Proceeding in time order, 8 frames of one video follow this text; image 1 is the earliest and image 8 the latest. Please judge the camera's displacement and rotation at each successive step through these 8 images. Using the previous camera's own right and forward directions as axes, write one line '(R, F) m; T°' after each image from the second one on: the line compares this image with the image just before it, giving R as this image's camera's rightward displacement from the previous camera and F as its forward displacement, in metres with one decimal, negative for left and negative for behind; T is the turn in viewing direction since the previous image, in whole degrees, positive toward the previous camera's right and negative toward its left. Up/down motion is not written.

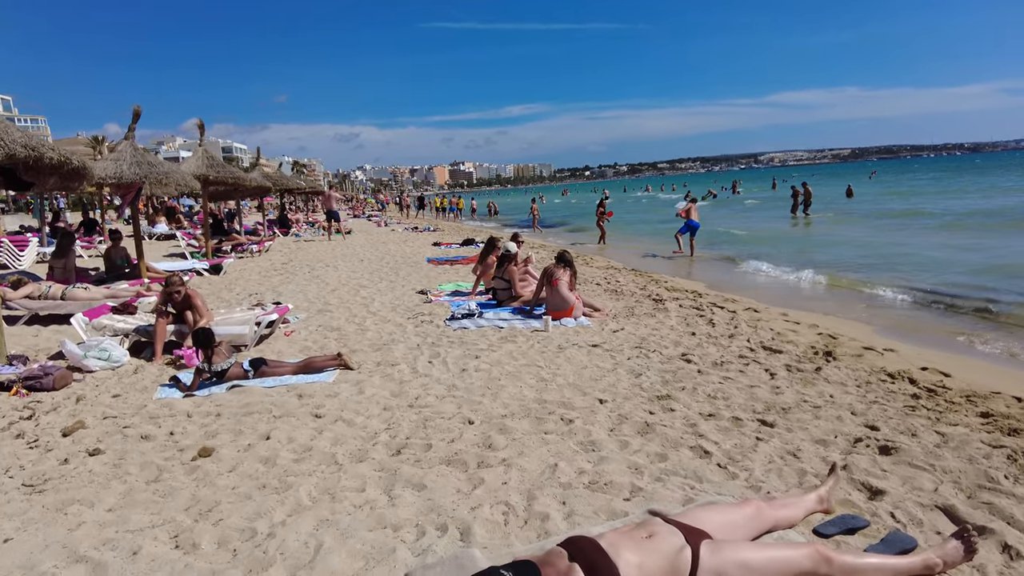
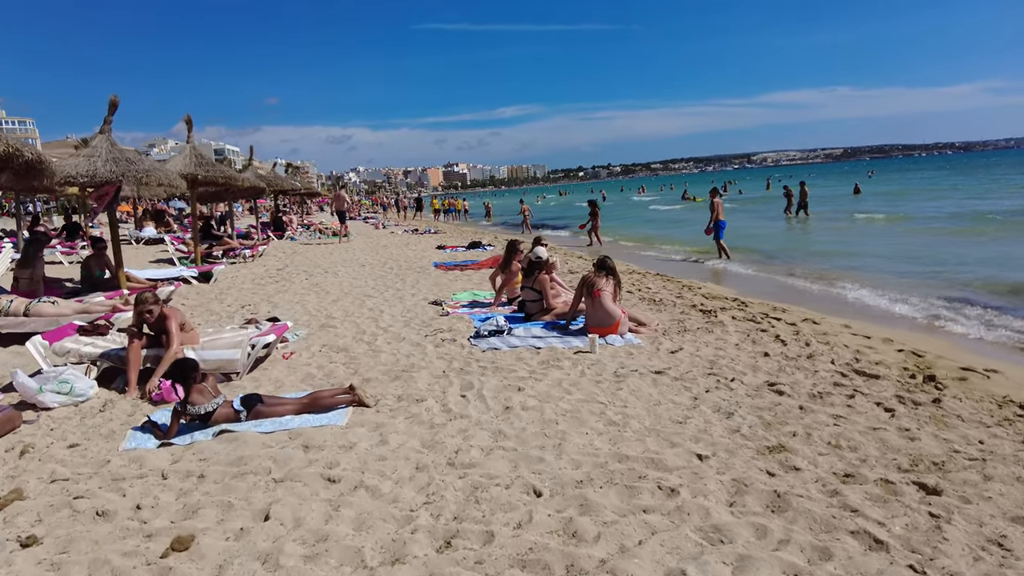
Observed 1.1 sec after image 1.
(-0.4, +1.0) m; 0°
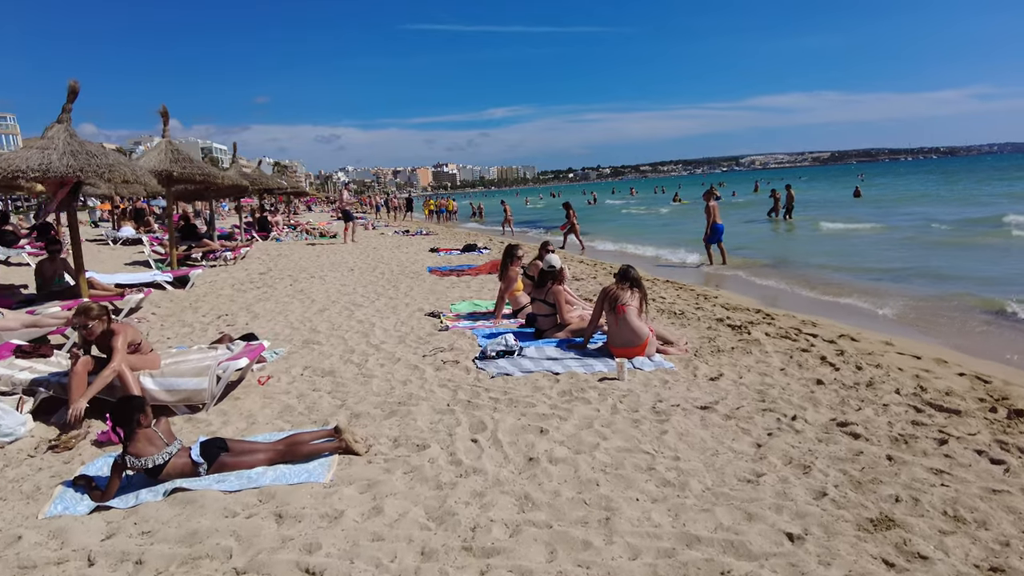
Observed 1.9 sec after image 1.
(-0.2, +0.8) m; +1°
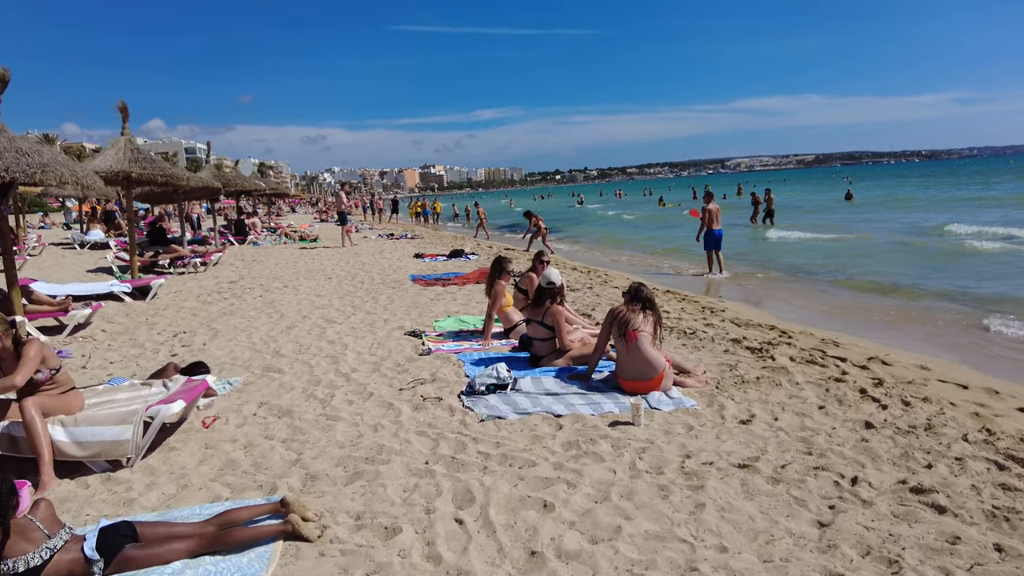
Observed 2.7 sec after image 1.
(0.0, +0.8) m; +1°
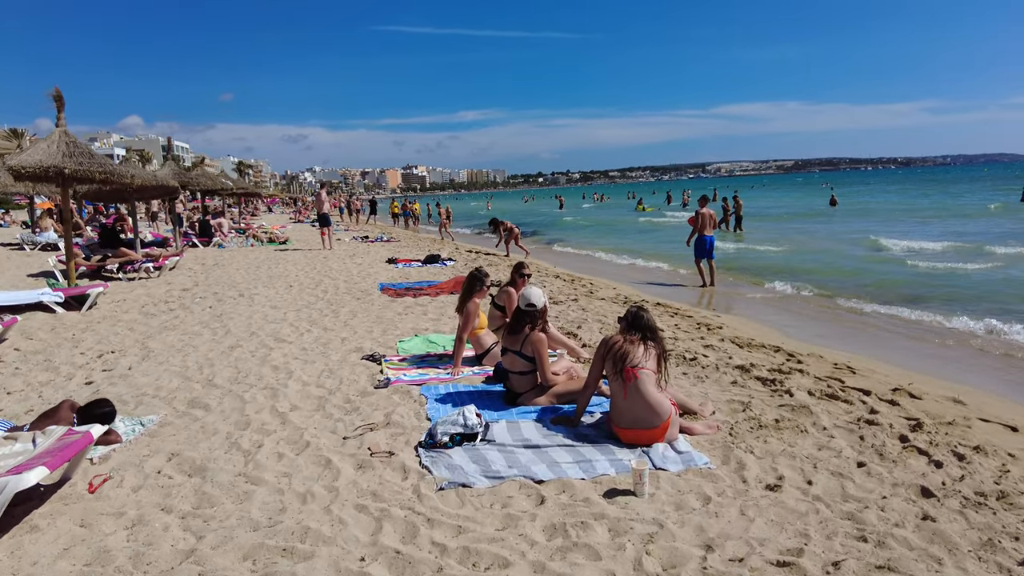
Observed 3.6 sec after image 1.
(+0.1, +0.9) m; +2°
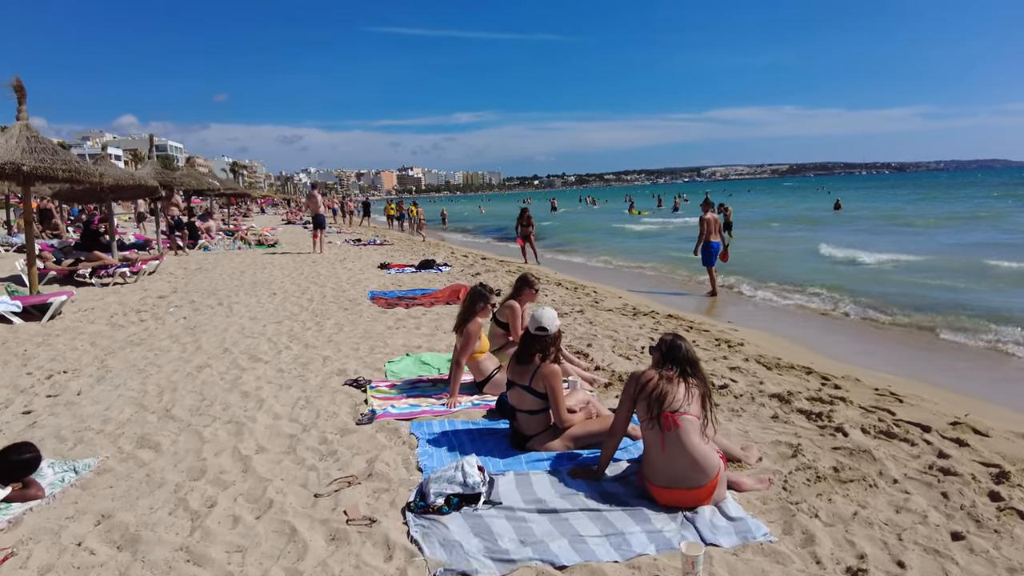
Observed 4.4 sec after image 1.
(-0.1, +0.7) m; 0°
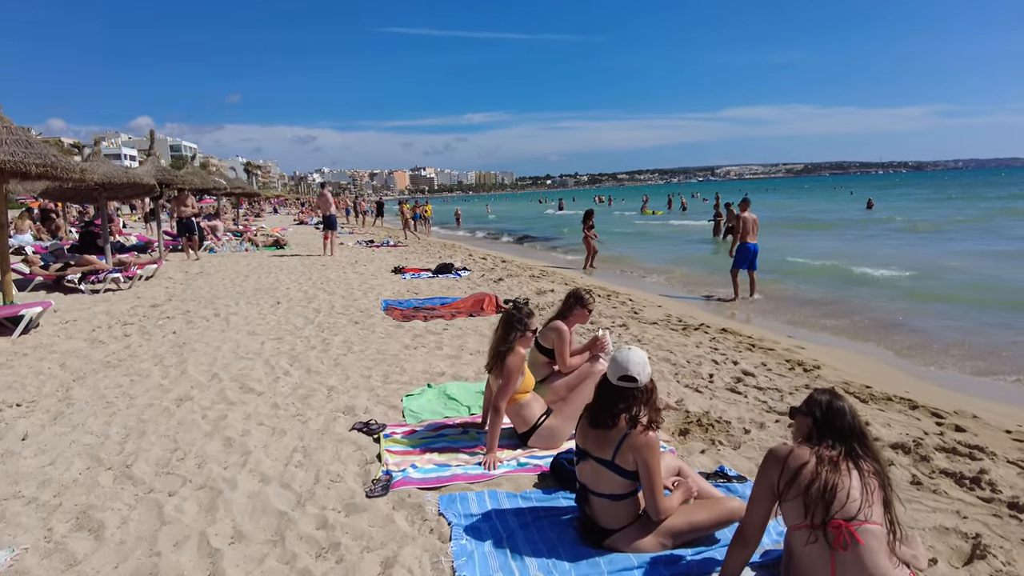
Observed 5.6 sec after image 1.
(-0.2, +1.1) m; -1°
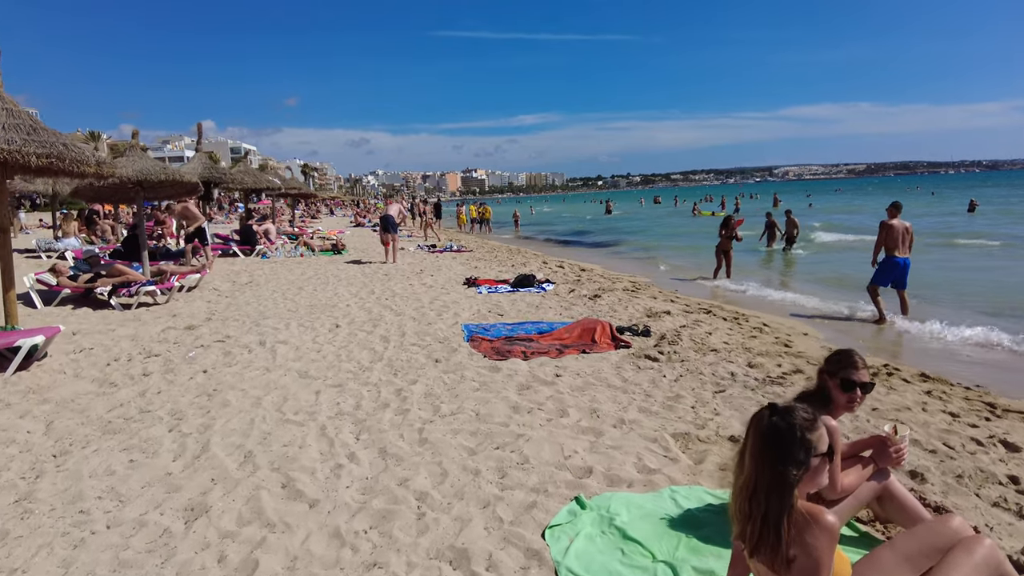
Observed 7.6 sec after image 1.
(-0.7, +1.9) m; -4°
